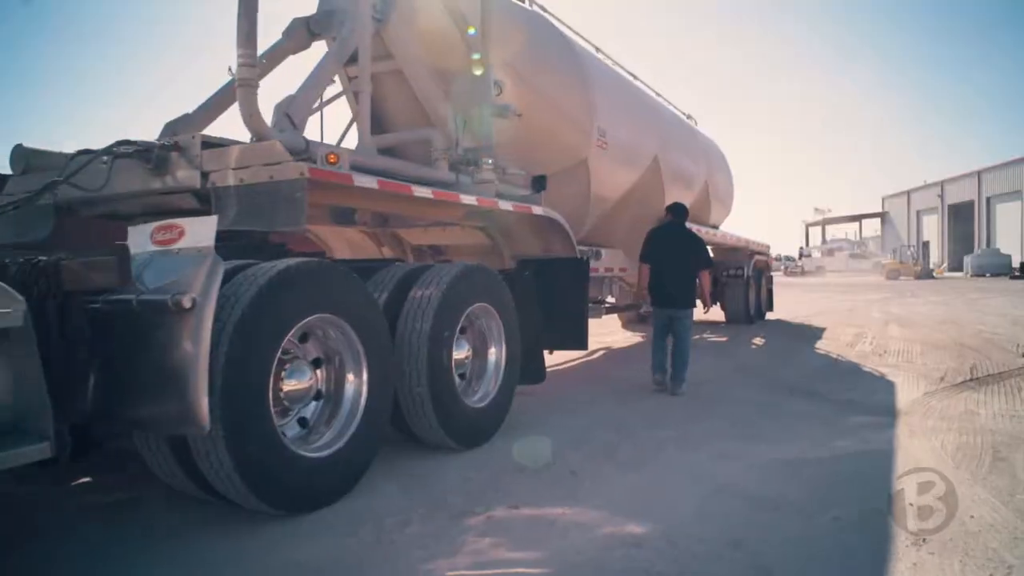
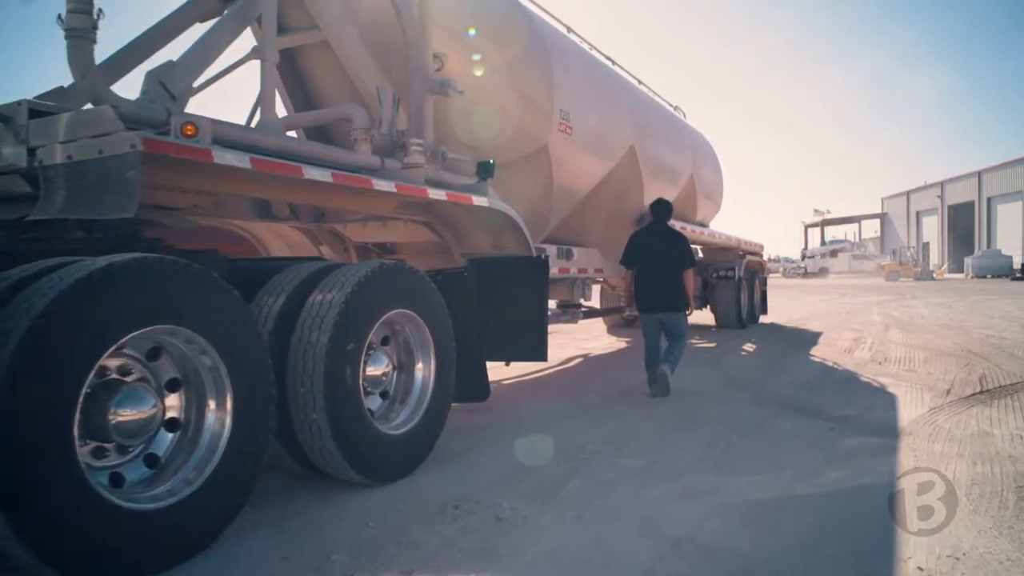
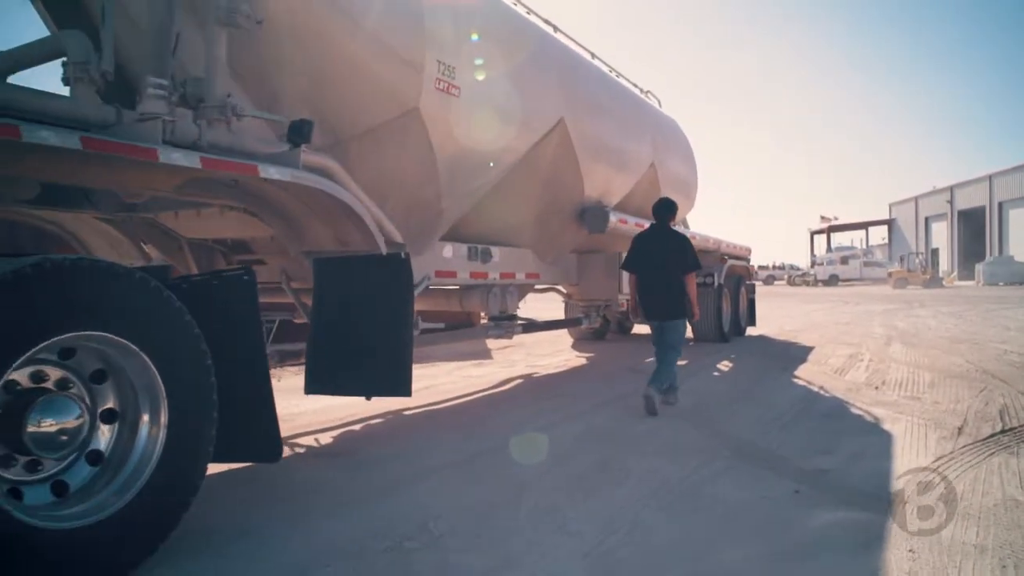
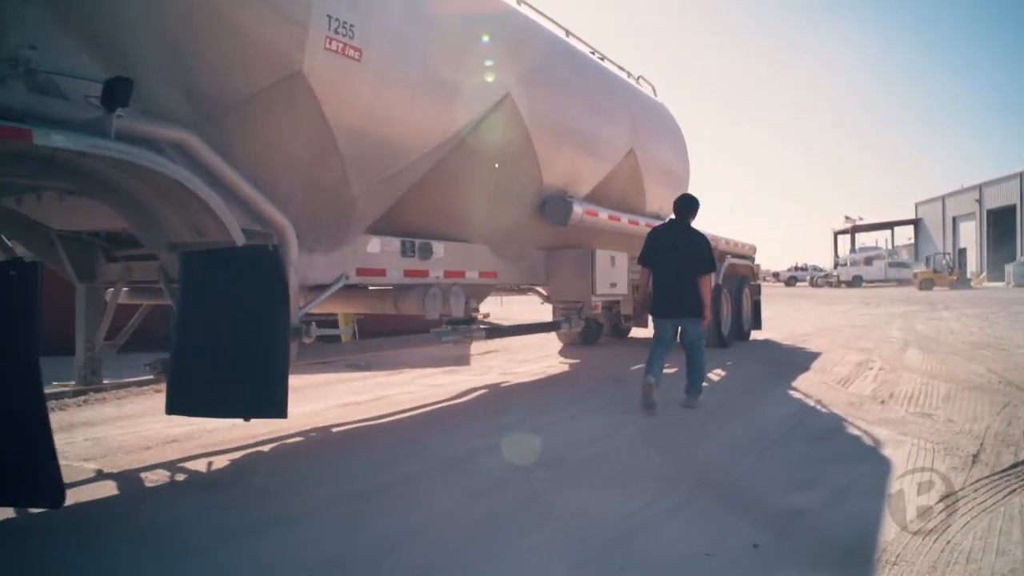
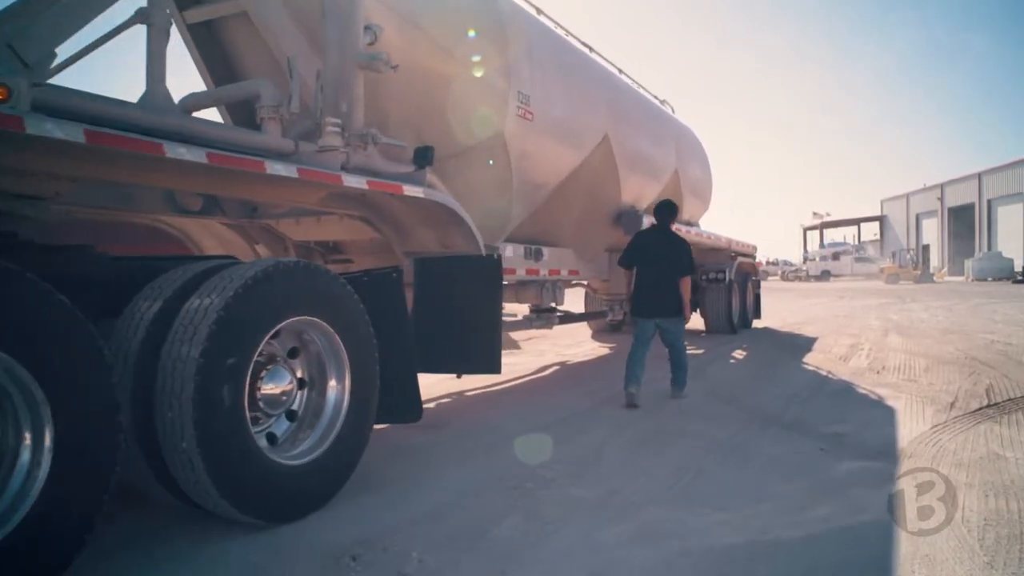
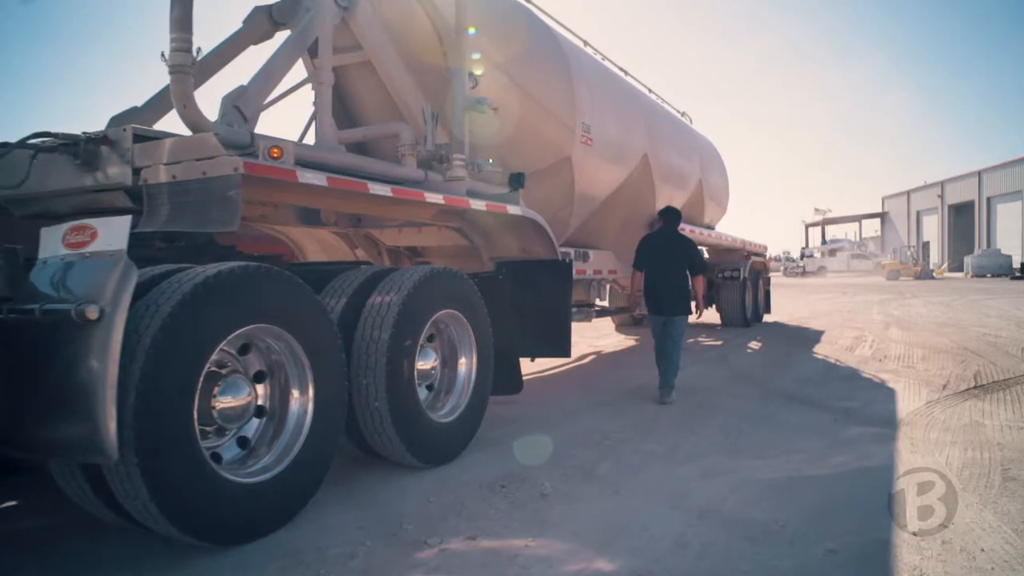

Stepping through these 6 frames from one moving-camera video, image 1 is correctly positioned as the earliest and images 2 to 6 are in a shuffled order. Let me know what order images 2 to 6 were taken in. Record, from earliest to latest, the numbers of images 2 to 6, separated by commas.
6, 2, 5, 3, 4
